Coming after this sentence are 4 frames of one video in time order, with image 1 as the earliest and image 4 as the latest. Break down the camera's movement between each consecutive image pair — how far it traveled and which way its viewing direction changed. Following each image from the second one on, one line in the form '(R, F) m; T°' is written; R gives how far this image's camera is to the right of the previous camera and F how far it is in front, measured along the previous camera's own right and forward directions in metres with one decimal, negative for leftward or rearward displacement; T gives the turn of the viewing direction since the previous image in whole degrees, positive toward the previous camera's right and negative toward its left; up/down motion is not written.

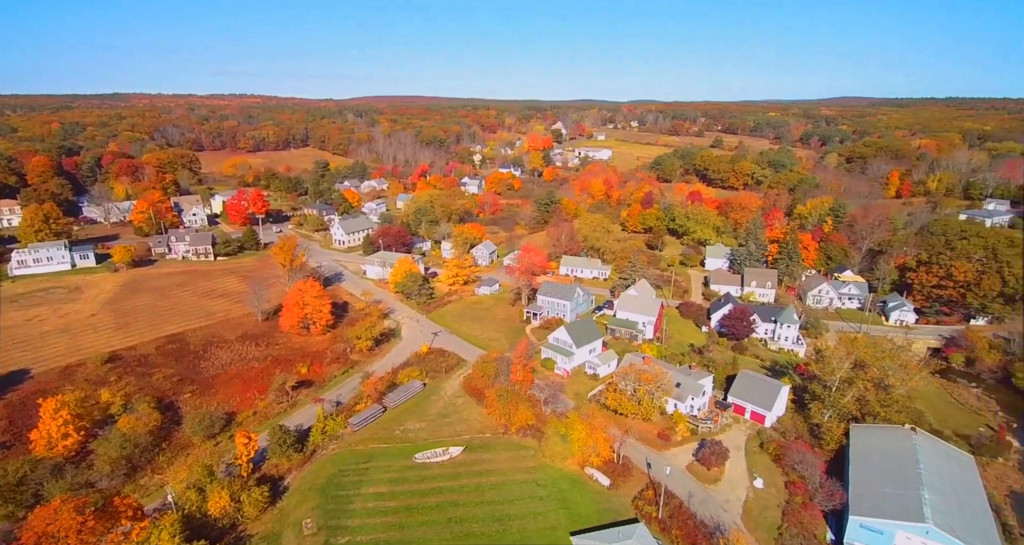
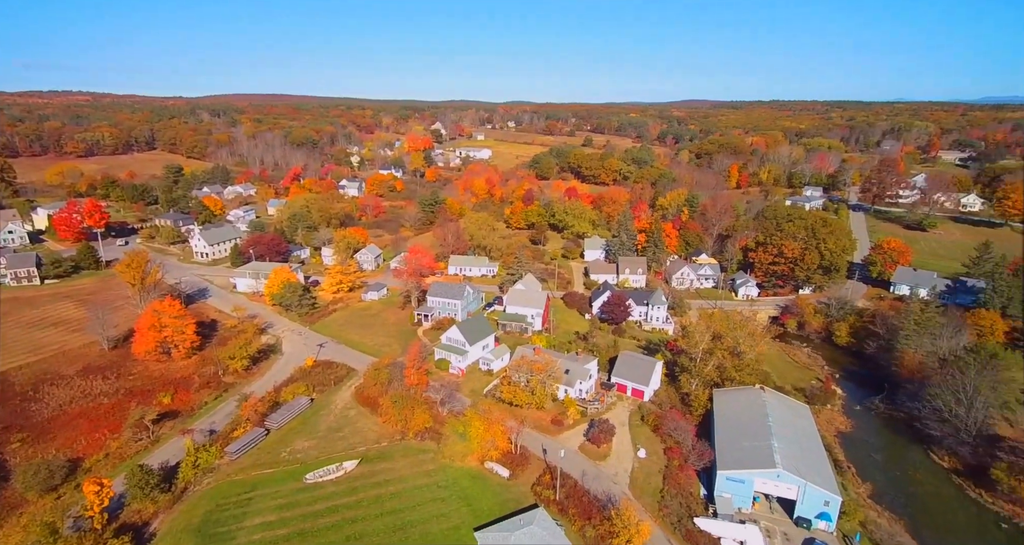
(+0.1, -0.3) m; +12°
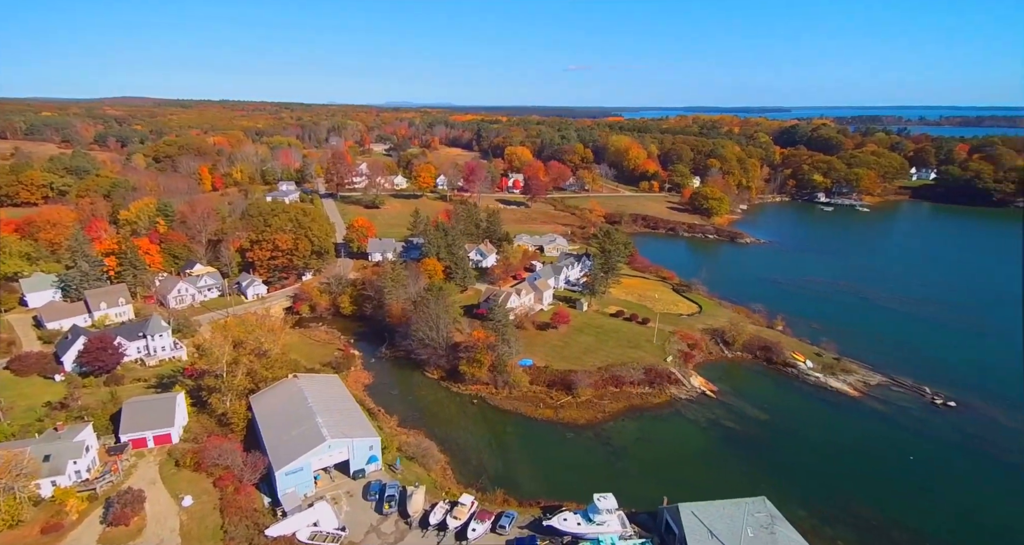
(-1.1, -0.5) m; +51°
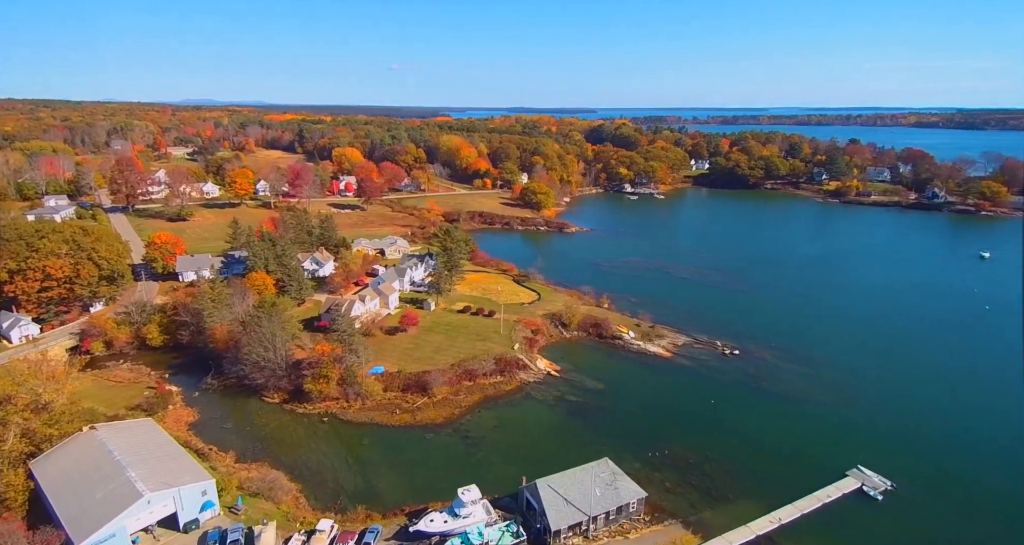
(-0.6, +0.1) m; +18°
